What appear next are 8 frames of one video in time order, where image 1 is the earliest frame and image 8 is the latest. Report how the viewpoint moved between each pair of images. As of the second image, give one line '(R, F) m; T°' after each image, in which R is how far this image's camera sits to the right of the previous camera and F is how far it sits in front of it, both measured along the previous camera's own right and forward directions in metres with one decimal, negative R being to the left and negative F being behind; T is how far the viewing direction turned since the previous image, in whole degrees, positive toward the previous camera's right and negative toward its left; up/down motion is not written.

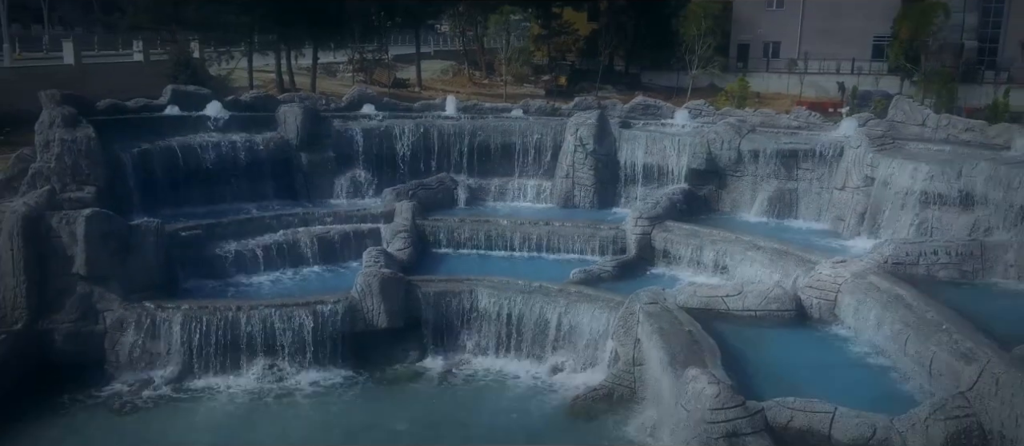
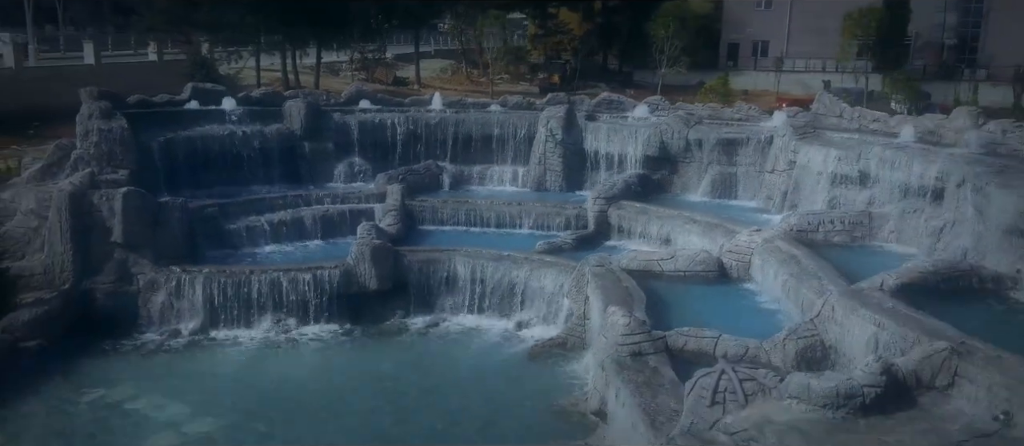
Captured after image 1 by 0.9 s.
(+0.4, -1.4) m; 0°
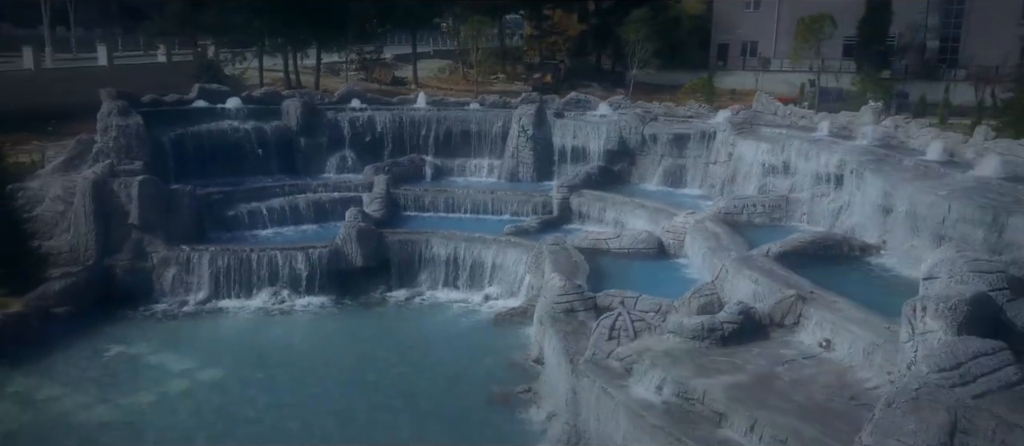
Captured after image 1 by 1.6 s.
(+0.5, -1.3) m; 0°
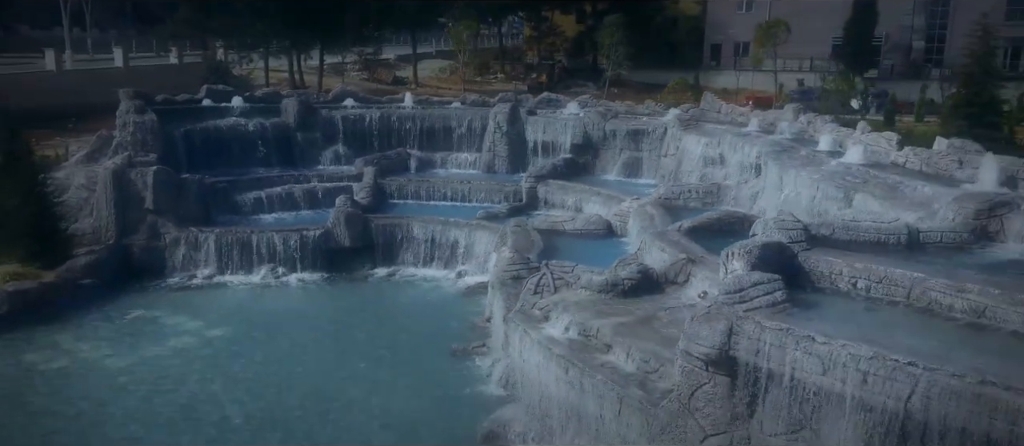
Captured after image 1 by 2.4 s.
(+0.6, -1.4) m; -1°
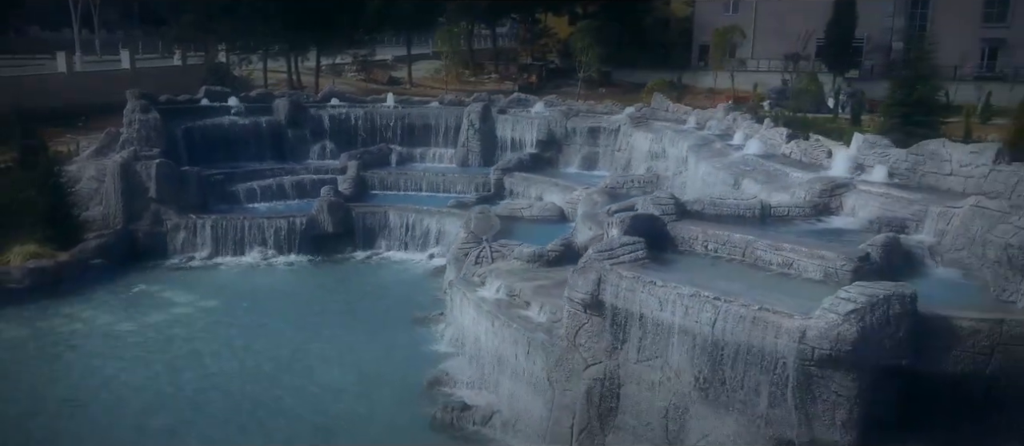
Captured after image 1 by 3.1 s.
(+0.7, -1.3) m; 0°
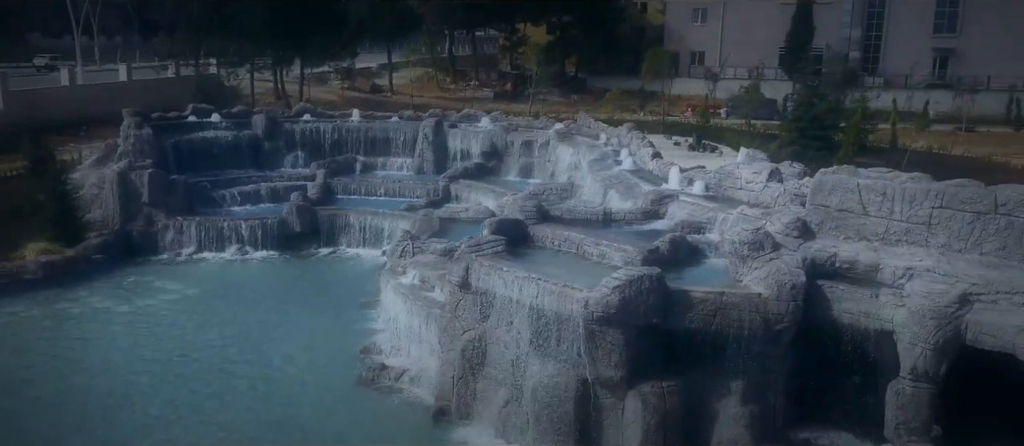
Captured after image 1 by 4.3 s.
(+1.1, -2.2) m; 0°
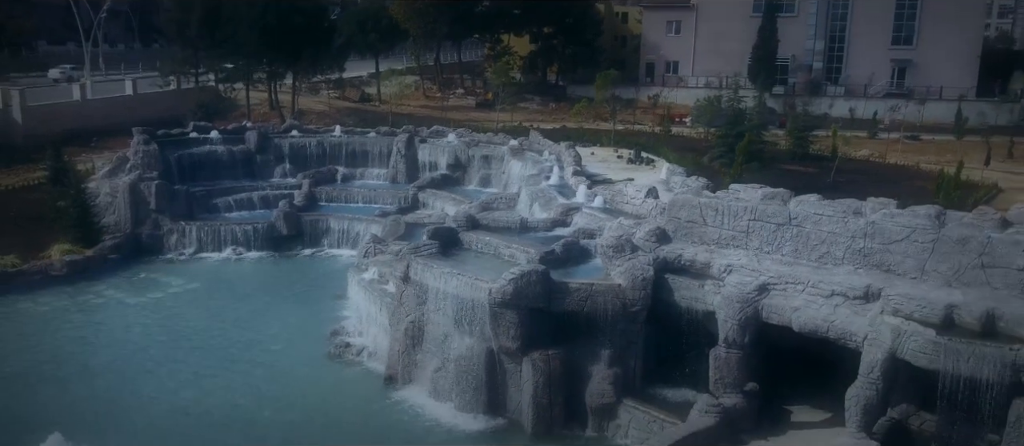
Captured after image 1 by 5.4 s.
(+0.9, -2.4) m; 0°
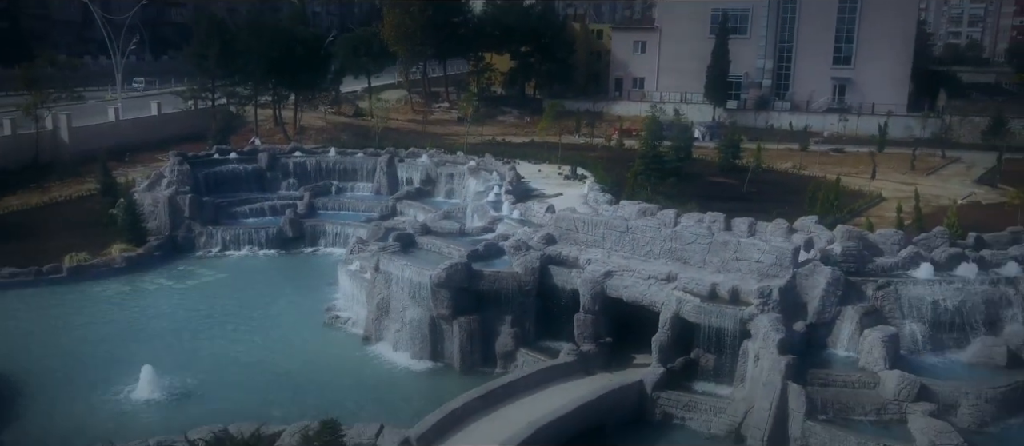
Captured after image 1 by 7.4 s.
(+1.2, -4.8) m; 0°
